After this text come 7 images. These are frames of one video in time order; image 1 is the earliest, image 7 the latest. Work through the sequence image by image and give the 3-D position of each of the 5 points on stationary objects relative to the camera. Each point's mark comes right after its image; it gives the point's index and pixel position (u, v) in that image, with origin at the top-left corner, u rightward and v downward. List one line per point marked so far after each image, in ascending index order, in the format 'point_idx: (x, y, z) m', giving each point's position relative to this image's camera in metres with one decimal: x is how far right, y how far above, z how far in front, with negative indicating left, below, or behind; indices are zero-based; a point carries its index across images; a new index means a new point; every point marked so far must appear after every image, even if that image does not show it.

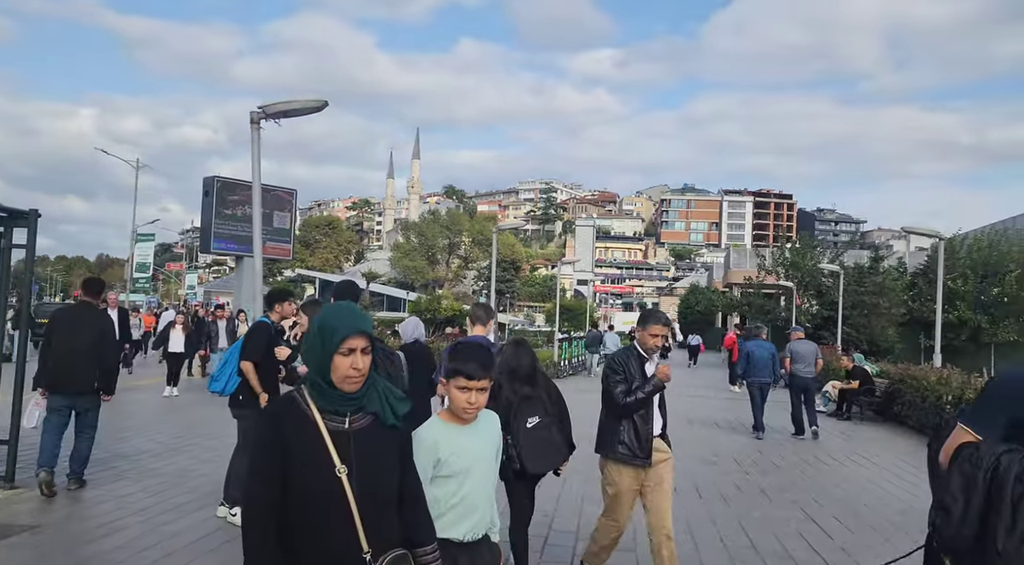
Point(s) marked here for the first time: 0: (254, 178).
0: (-2.5, +1.0, +7.2) m
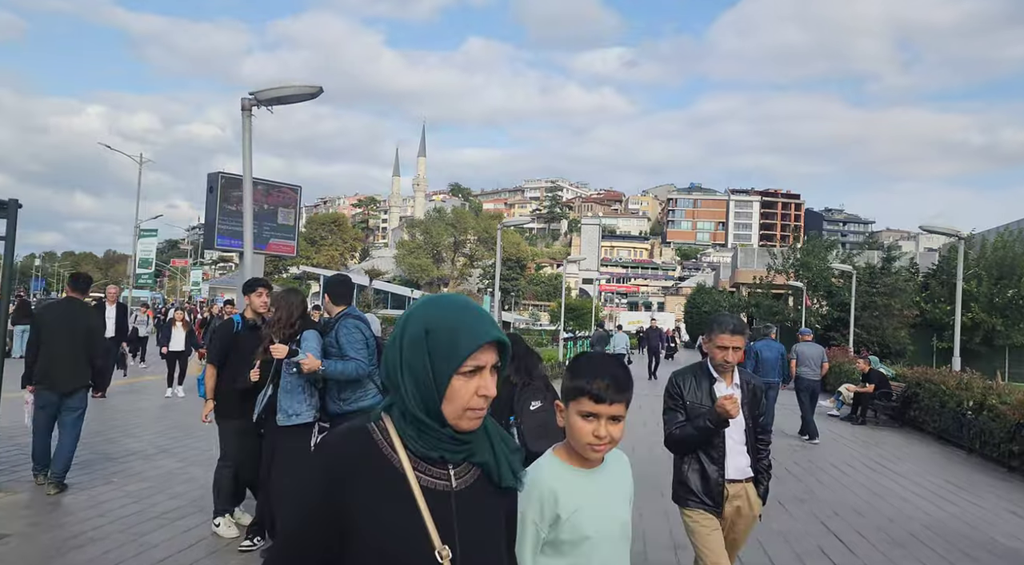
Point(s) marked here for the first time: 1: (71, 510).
0: (-2.5, +1.1, +6.8) m
1: (-3.9, -2.0, +6.4) m
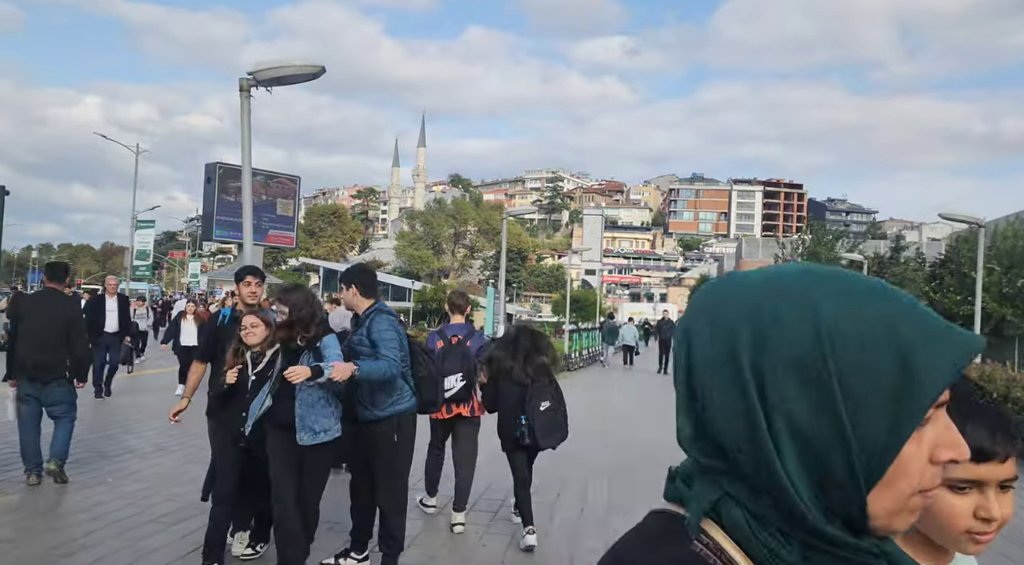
0: (-2.4, +1.2, +6.5) m
1: (-3.7, -1.9, +6.1) m
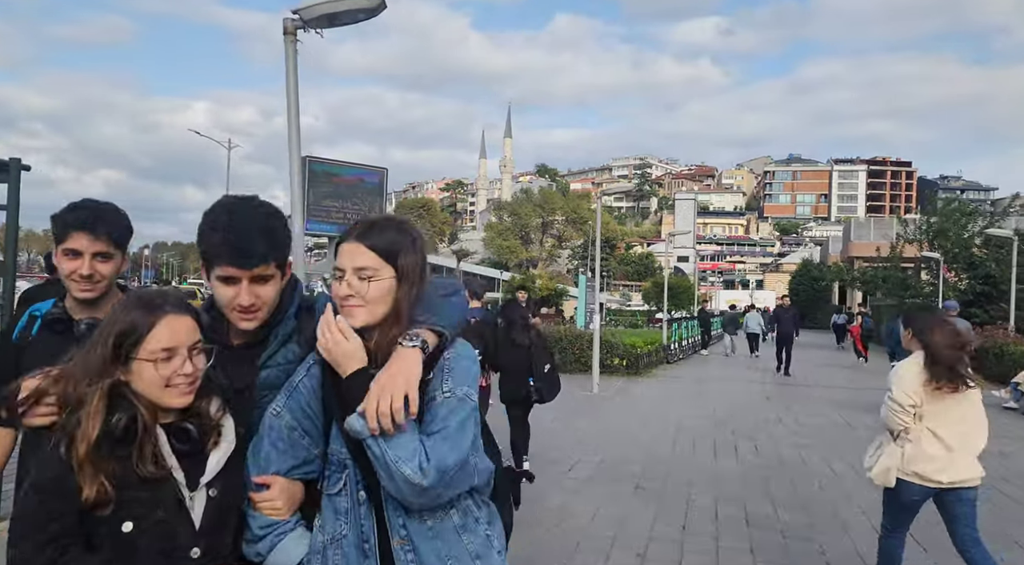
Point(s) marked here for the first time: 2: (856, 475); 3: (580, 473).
0: (-1.6, +1.3, +5.3) m
1: (-2.9, -1.8, +5.1) m
2: (+3.5, -2.0, +7.4) m
3: (+0.7, -1.9, +7.3) m
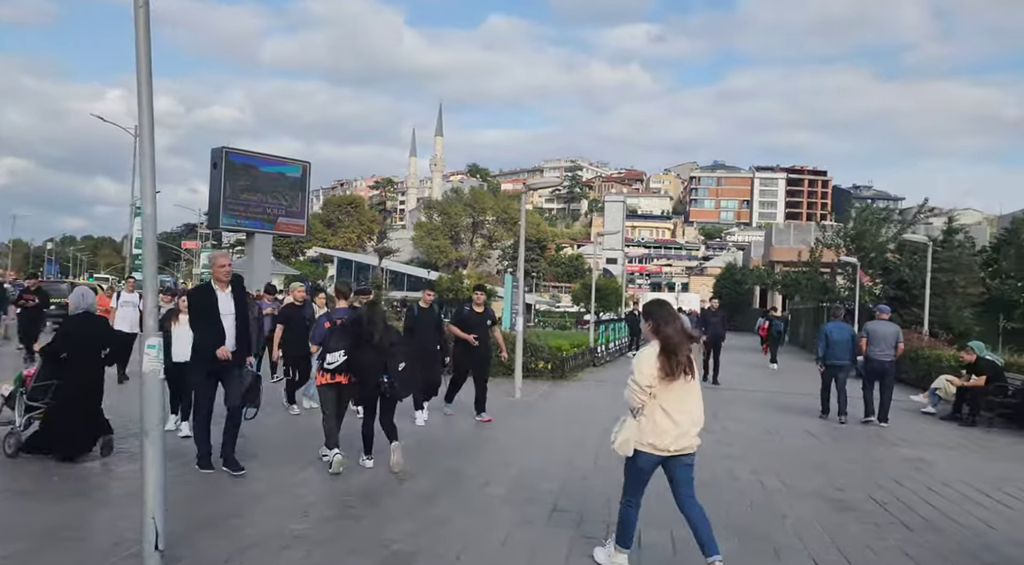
0: (-2.2, +1.3, +4.4) m
1: (-3.6, -1.8, +4.1) m
2: (+2.6, -2.0, +7.0) m
3: (-0.2, -1.9, +6.6) m
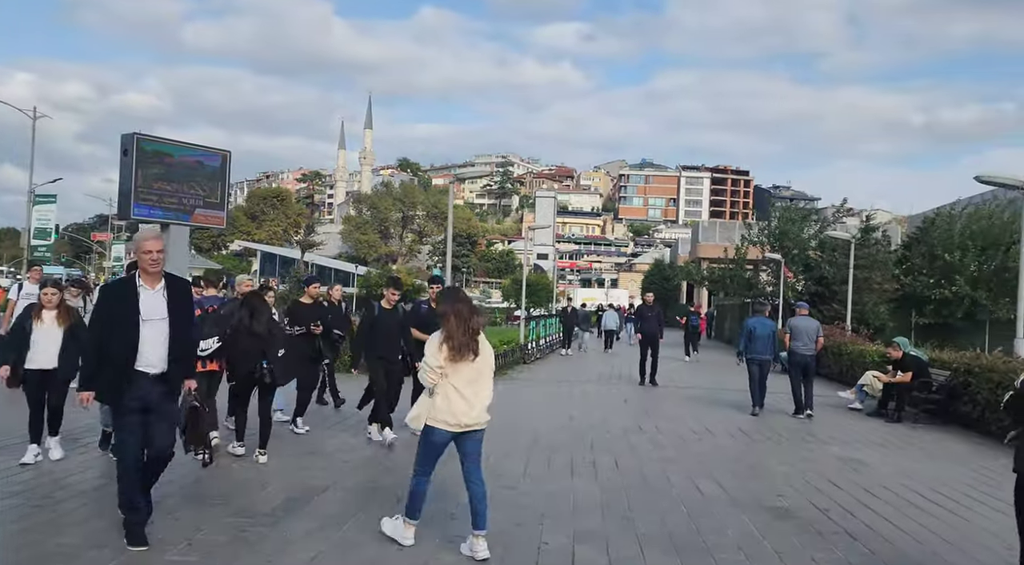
0: (-2.6, +1.4, +3.6) m
1: (-4.0, -1.7, +3.1) m
2: (+1.9, -1.9, +6.6) m
3: (-0.8, -1.8, +6.0) m
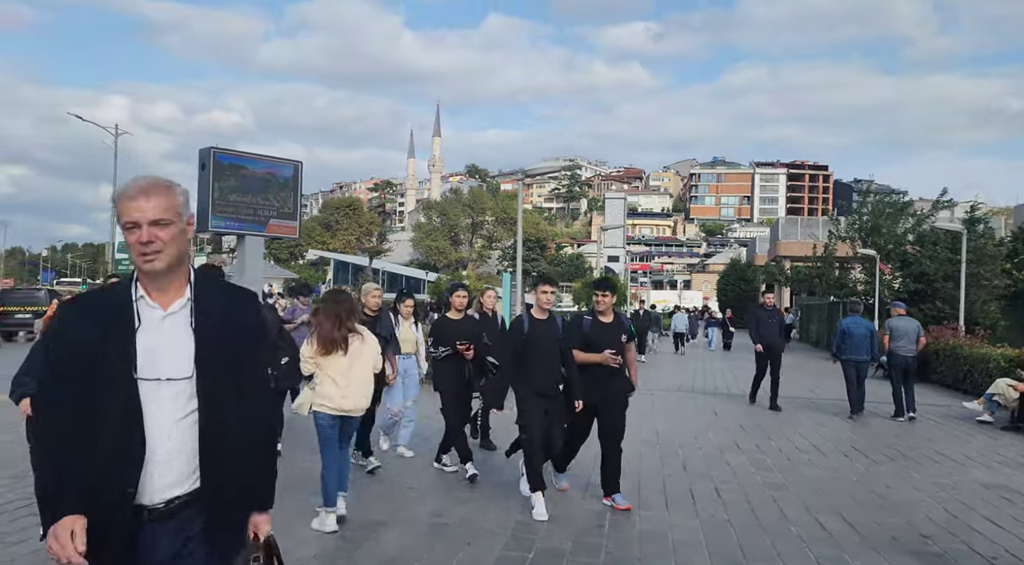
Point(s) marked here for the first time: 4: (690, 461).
0: (-2.3, +1.3, +2.9) m
1: (-3.6, -1.8, +2.6) m
2: (+2.6, -1.9, +5.5) m
3: (-0.2, -1.9, +5.1) m
4: (+2.0, -2.0, +8.3) m
